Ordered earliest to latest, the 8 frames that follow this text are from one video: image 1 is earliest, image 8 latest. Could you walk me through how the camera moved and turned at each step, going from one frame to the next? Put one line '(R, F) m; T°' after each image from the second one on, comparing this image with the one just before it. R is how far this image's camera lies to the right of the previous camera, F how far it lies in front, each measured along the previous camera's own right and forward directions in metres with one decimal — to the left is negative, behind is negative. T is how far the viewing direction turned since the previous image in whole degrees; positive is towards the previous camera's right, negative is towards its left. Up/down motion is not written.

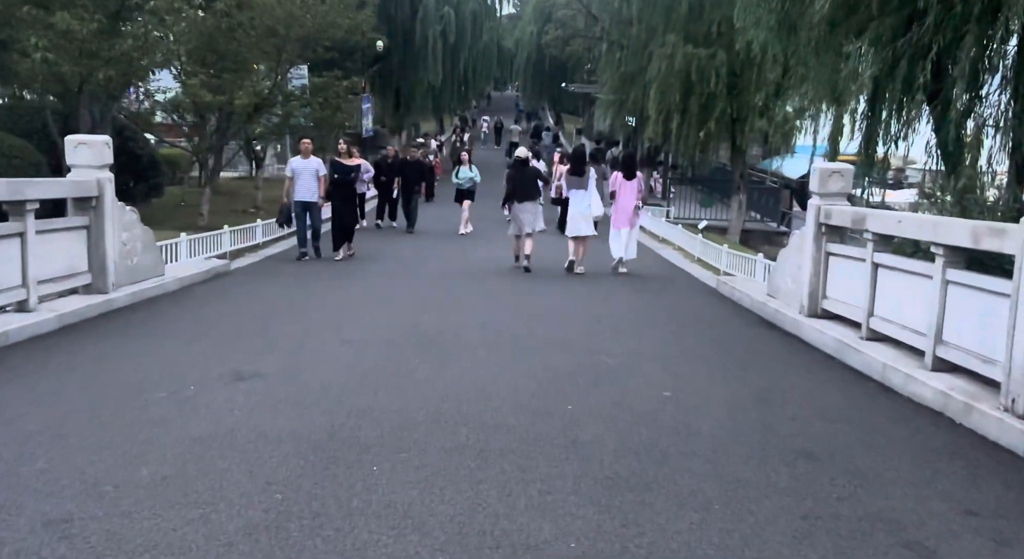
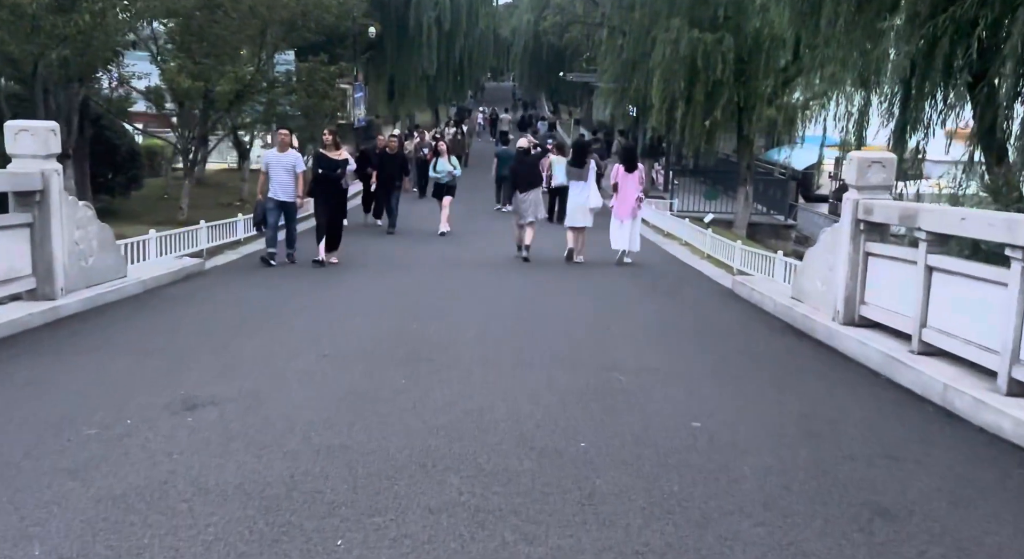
(0.0, +1.0) m; 0°
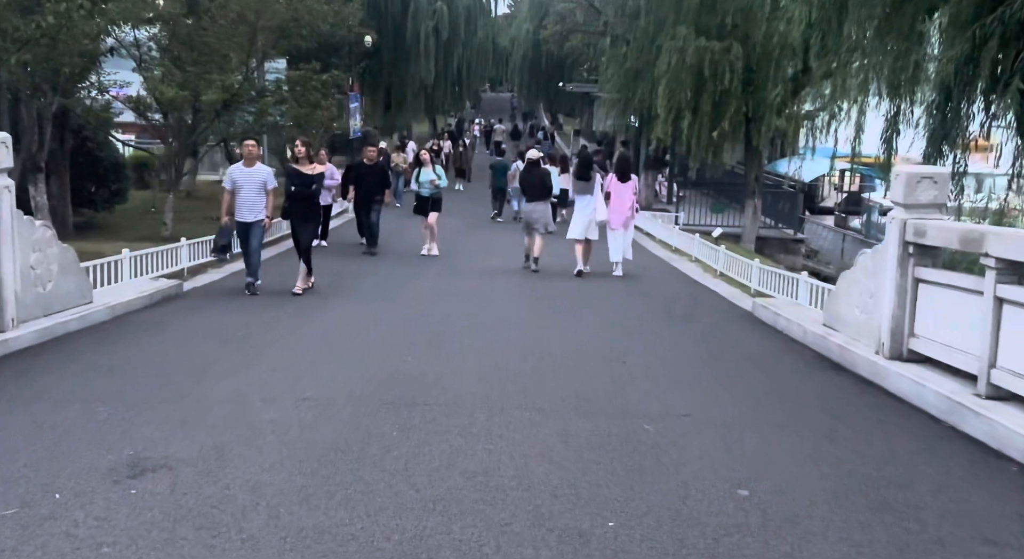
(-0.1, +0.9) m; 0°
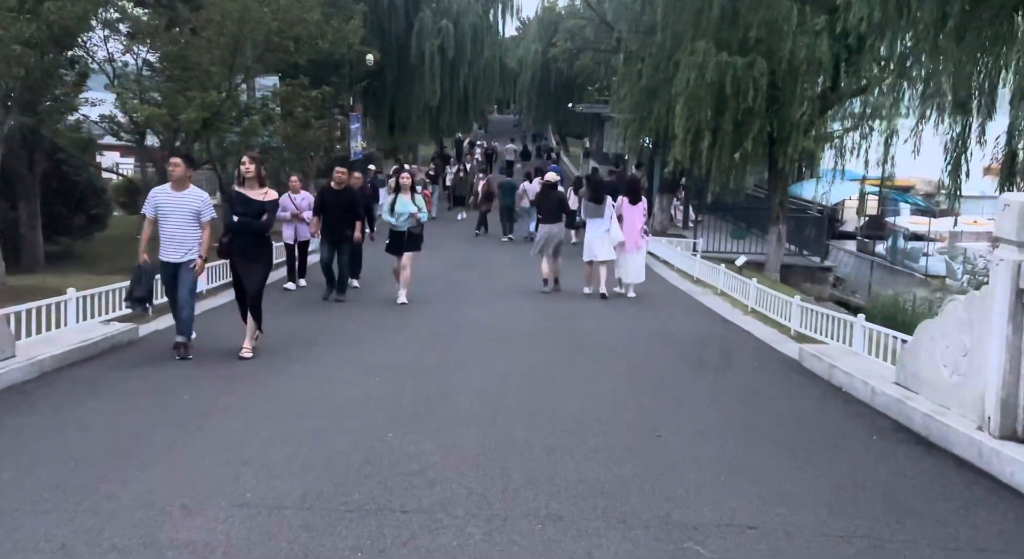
(0.0, +1.5) m; 0°
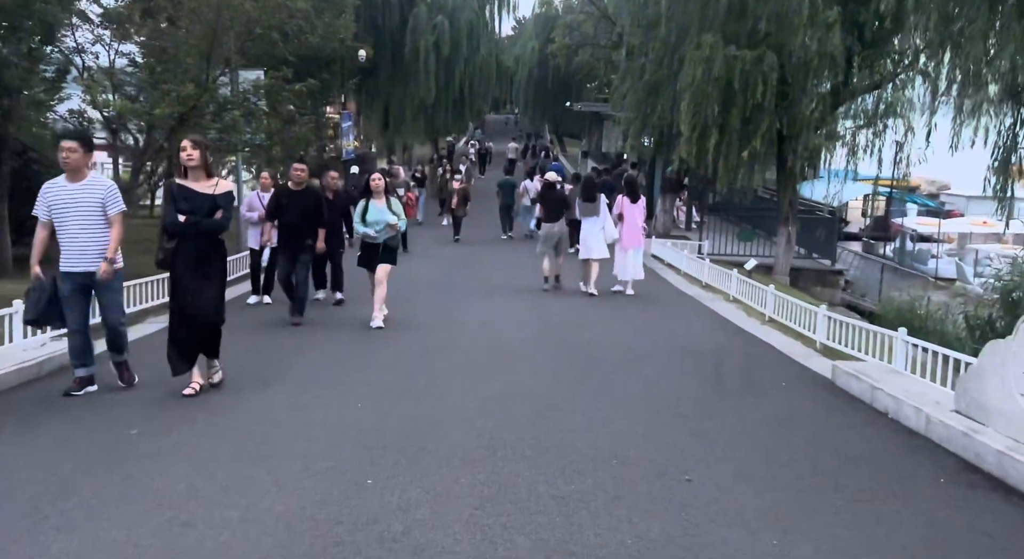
(0.0, +1.0) m; 0°
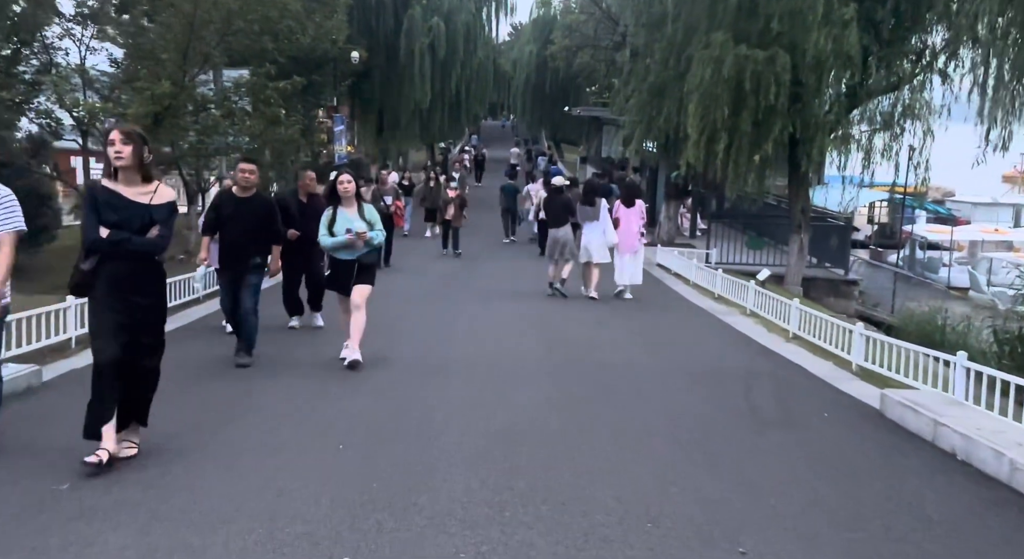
(-0.1, +1.0) m; 0°
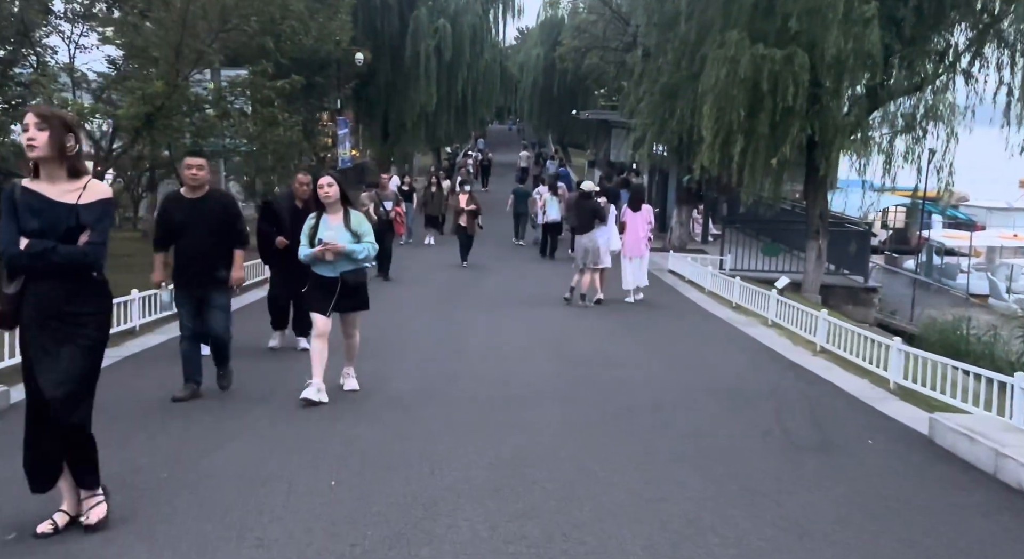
(0.0, +0.7) m; 0°
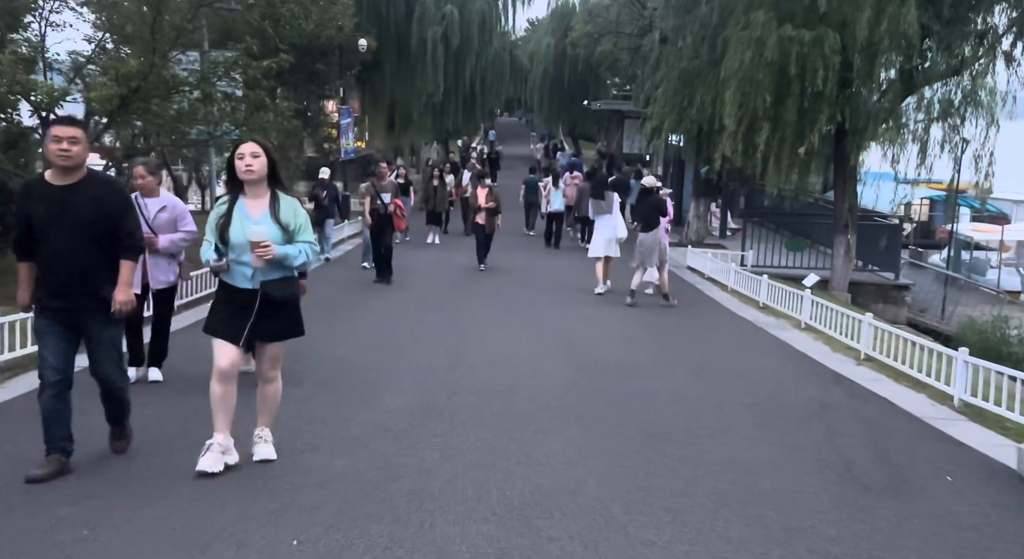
(0.0, +1.1) m; -1°
